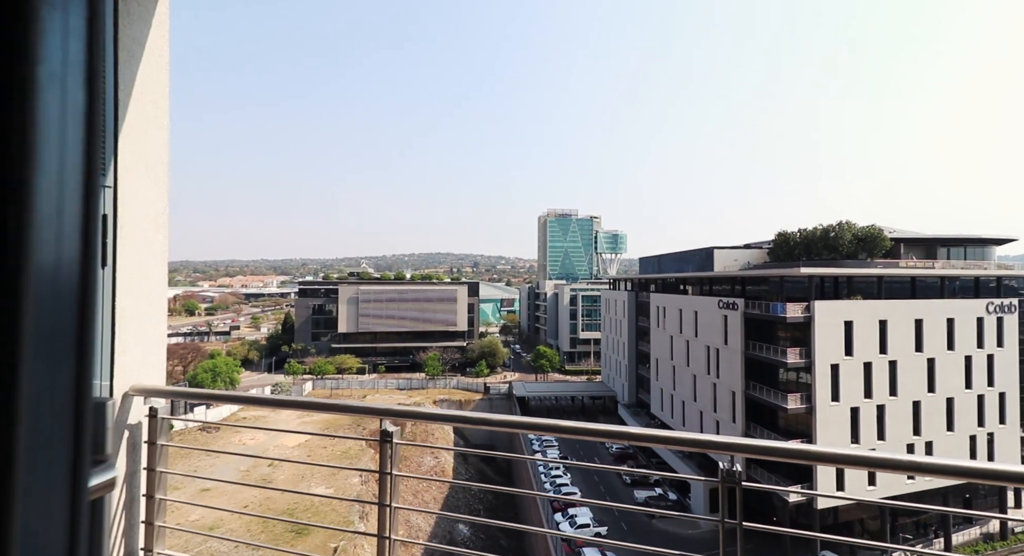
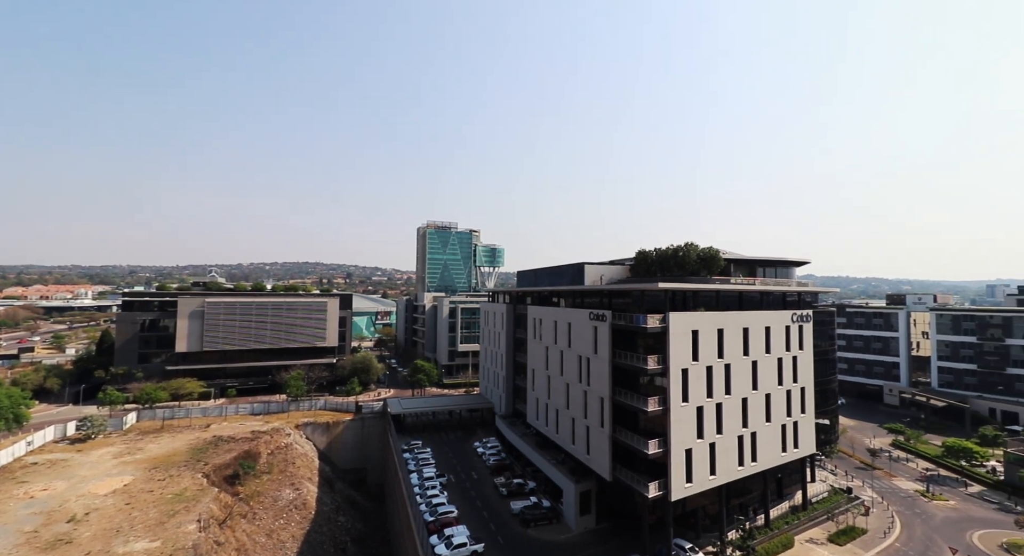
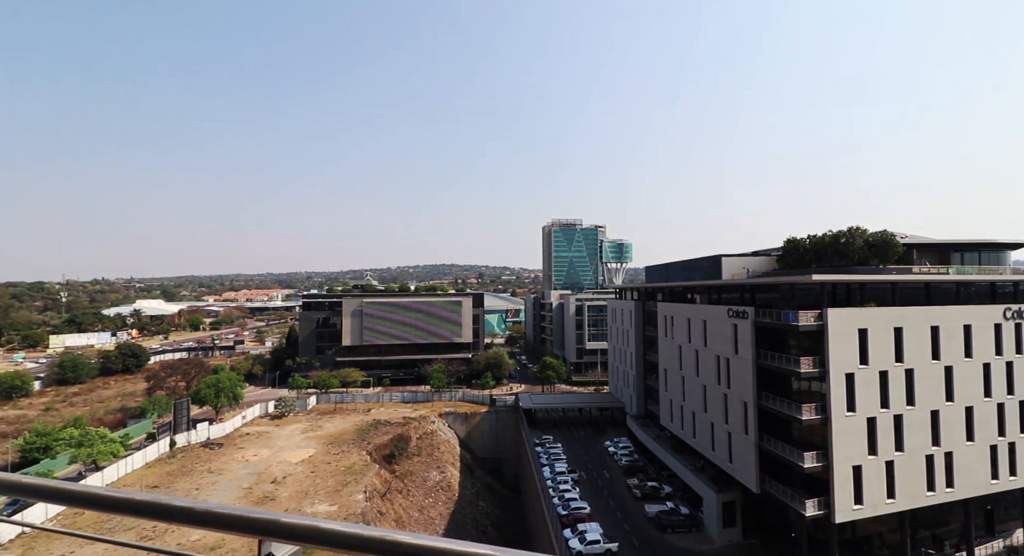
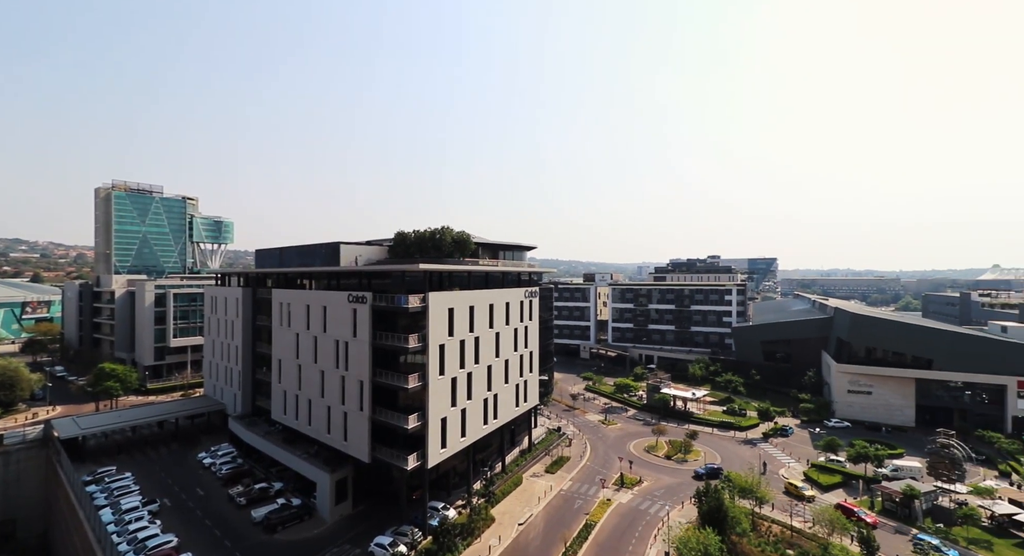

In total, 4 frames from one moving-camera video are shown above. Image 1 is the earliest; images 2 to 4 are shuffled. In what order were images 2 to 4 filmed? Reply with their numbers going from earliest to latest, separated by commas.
3, 2, 4
